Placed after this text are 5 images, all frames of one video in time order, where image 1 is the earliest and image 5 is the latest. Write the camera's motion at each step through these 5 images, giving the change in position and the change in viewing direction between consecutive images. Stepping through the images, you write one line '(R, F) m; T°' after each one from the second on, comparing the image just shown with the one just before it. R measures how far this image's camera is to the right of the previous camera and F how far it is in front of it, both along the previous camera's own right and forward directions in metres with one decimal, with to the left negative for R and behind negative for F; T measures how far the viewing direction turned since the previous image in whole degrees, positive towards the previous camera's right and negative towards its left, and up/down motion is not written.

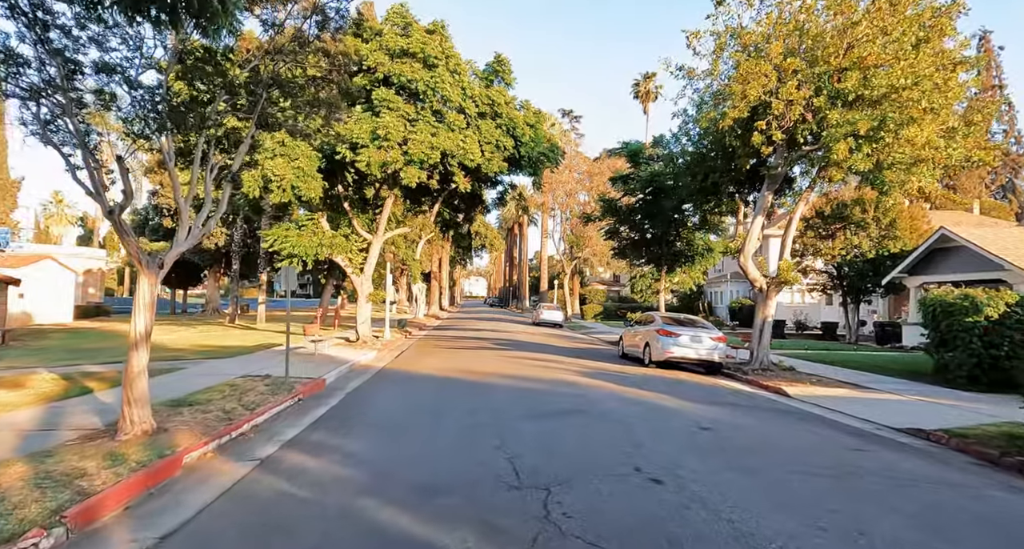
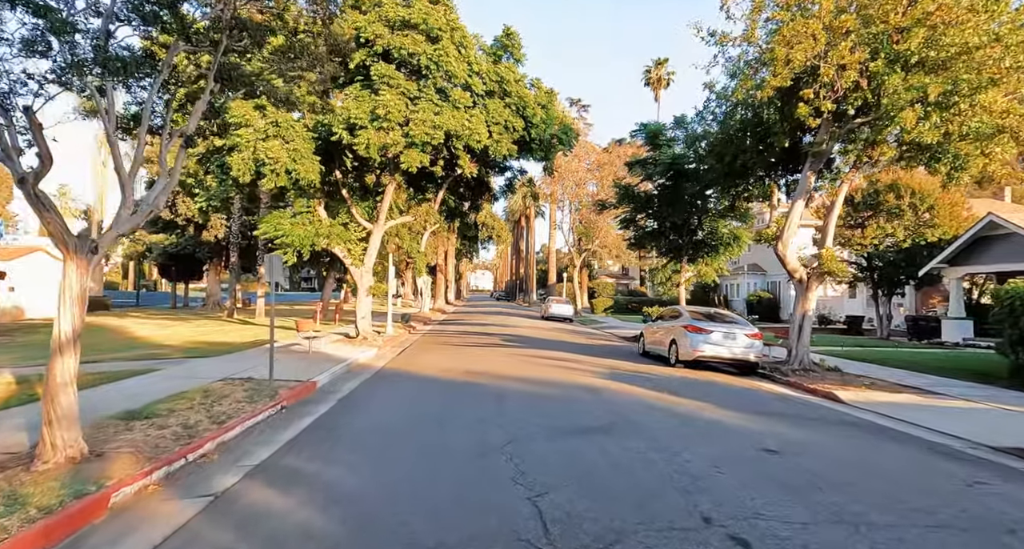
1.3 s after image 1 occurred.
(-0.1, +1.5) m; -1°
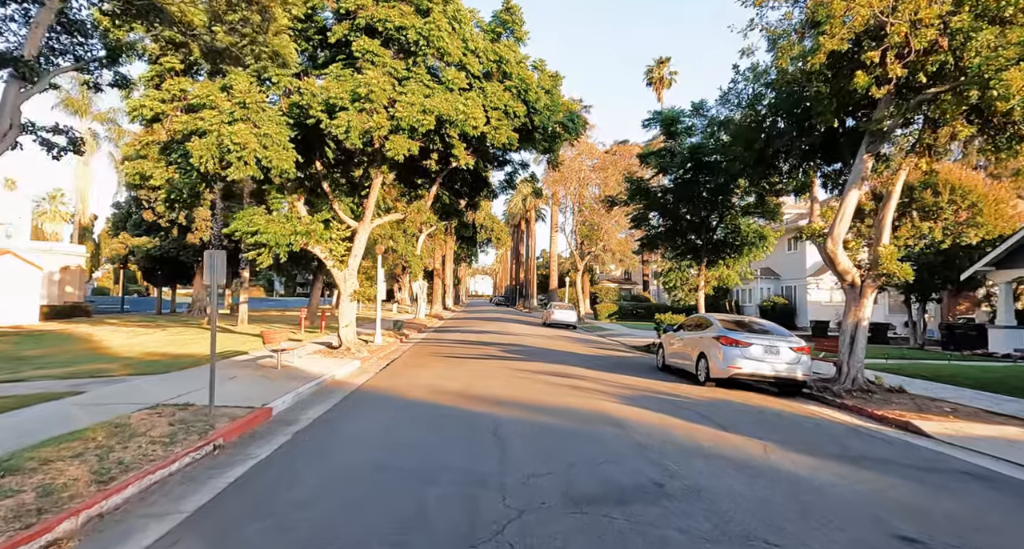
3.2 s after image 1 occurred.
(0.0, +2.2) m; 0°
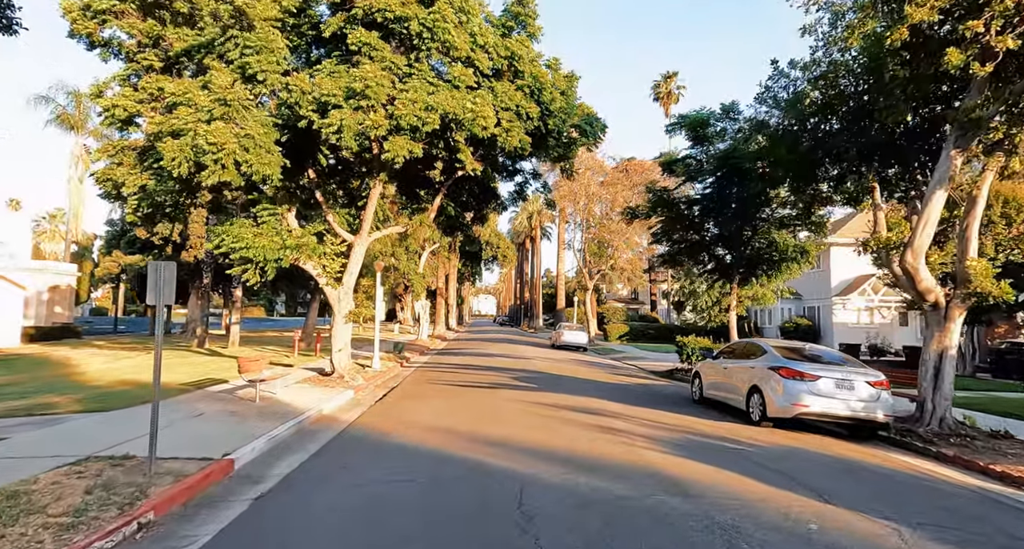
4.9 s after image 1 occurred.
(-0.2, +1.9) m; 0°
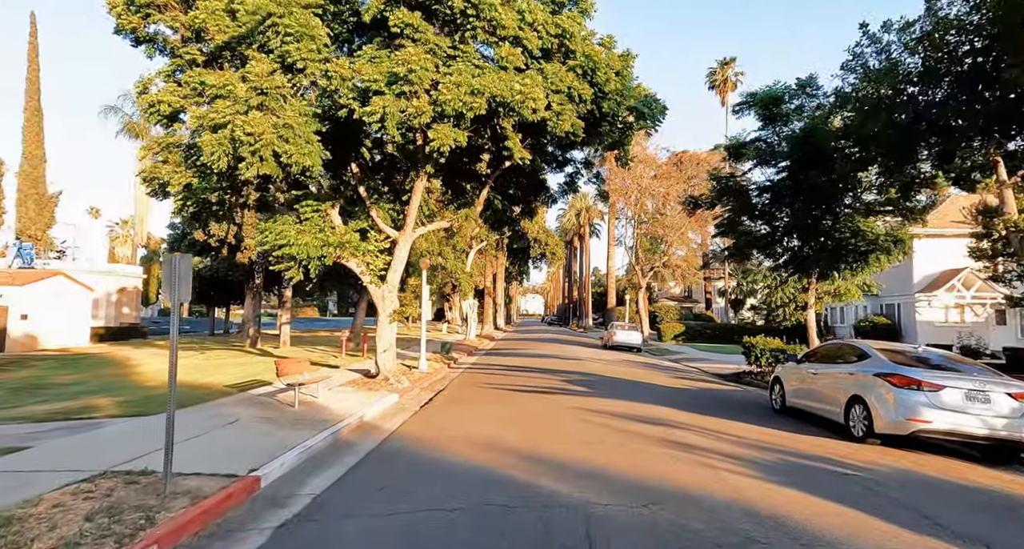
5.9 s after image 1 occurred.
(-0.1, +1.1) m; -4°
